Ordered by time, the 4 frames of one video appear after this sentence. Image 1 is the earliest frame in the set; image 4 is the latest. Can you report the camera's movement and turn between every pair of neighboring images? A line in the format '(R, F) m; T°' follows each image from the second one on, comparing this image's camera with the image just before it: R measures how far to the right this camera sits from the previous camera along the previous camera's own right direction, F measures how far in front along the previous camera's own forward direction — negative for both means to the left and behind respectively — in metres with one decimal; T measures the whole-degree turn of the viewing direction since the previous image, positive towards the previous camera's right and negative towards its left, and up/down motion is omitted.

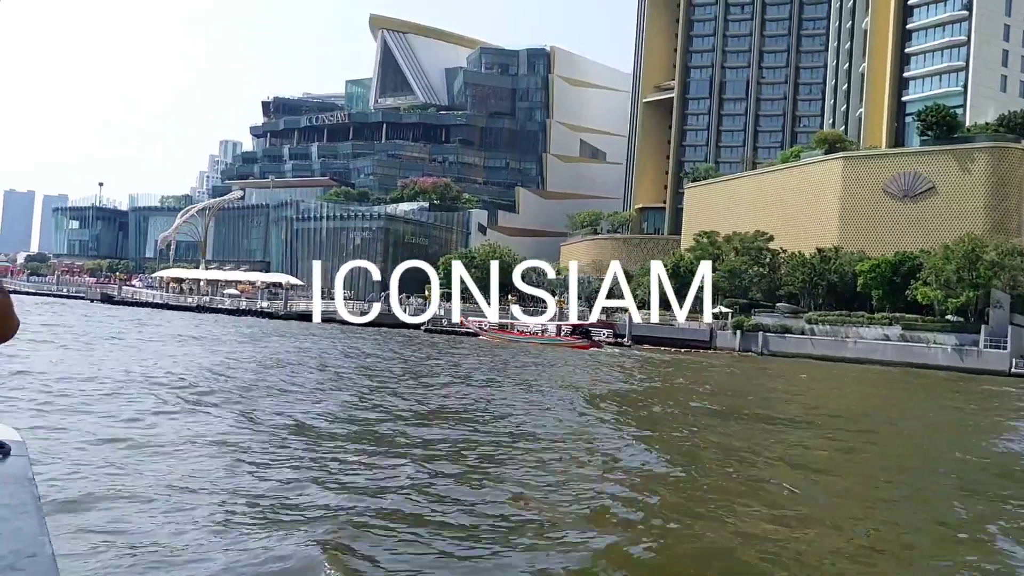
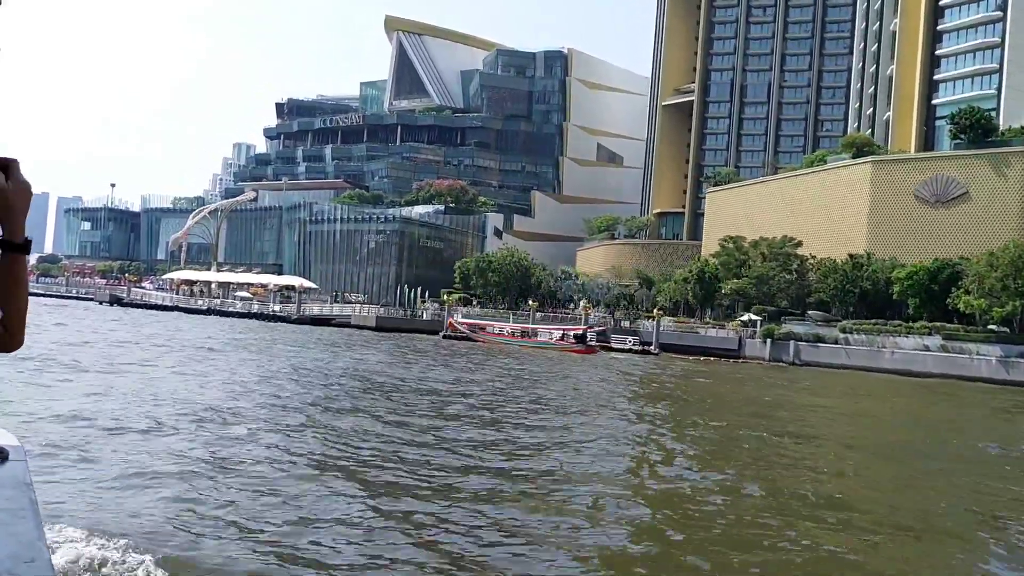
(-0.5, +1.6) m; -1°
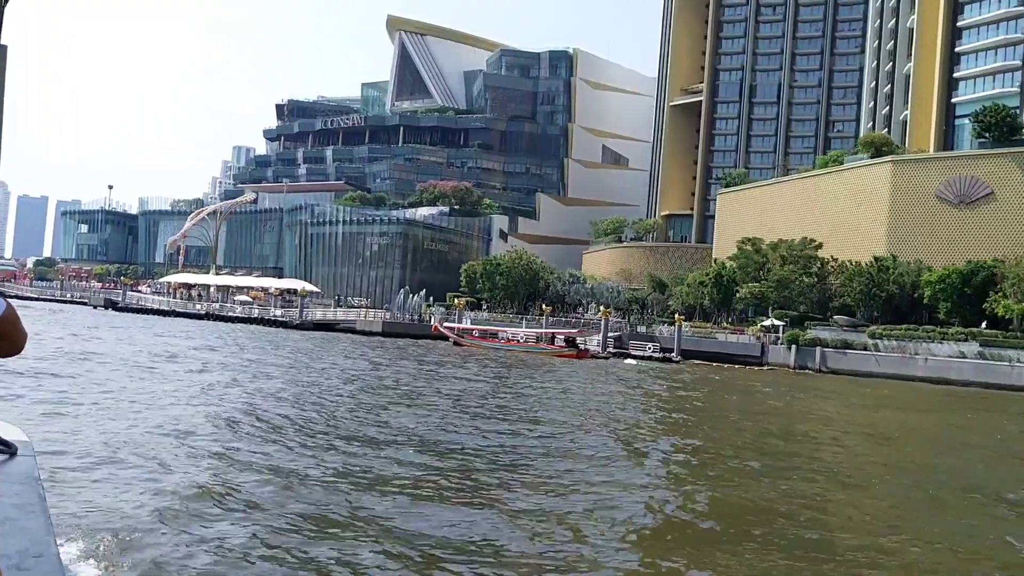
(-0.6, +2.0) m; 0°
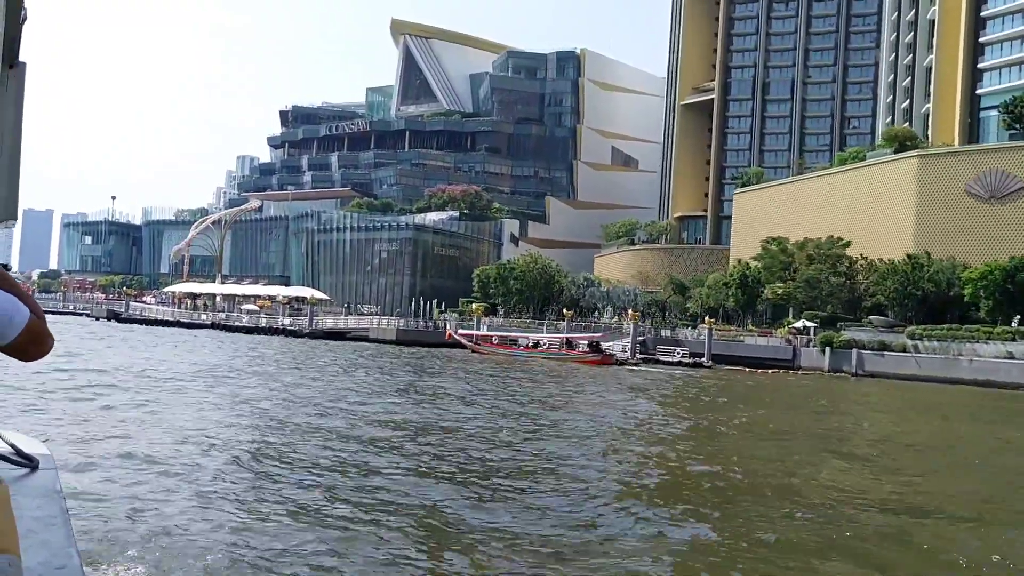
(-0.6, +1.9) m; 0°
